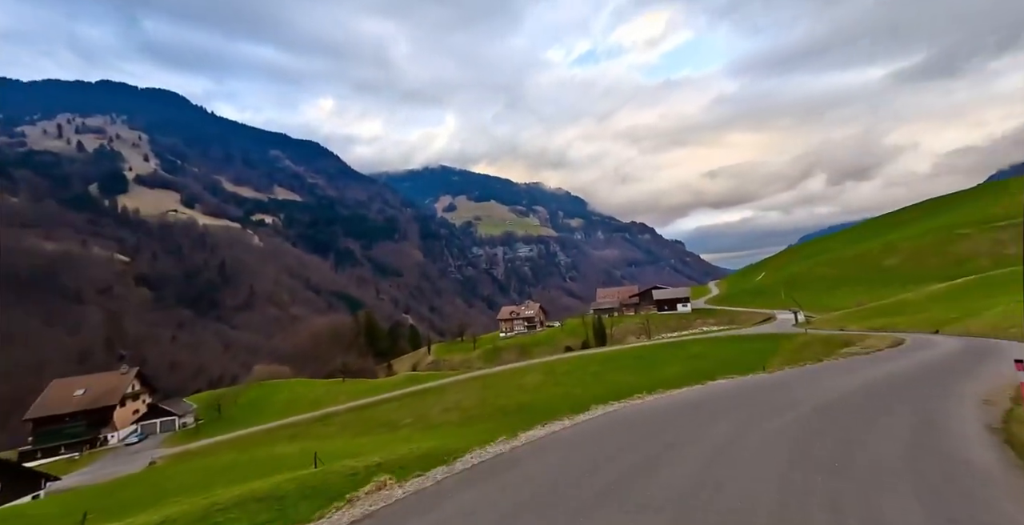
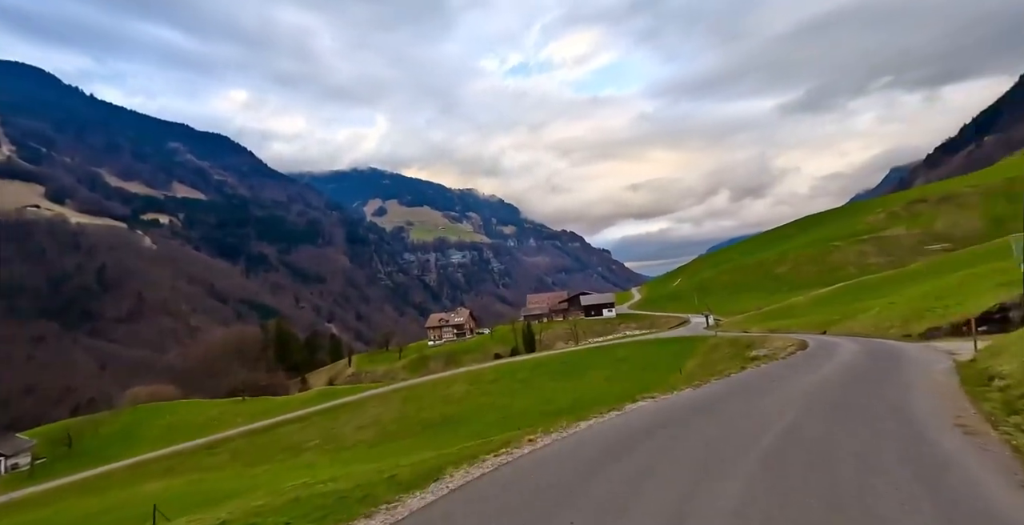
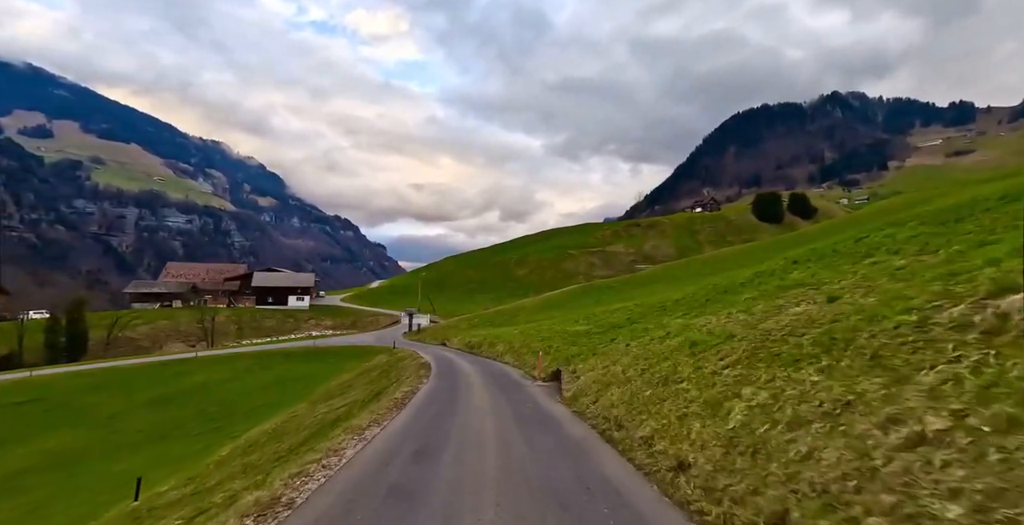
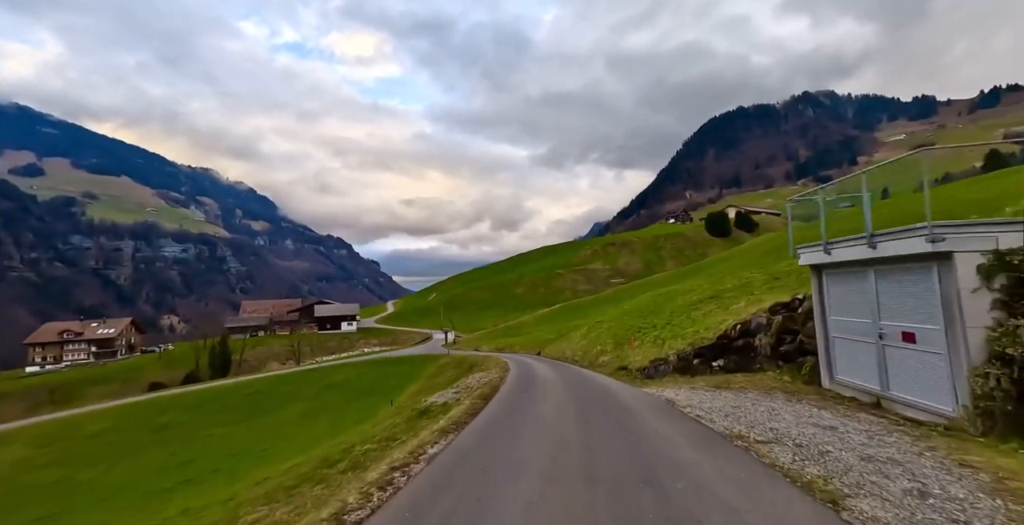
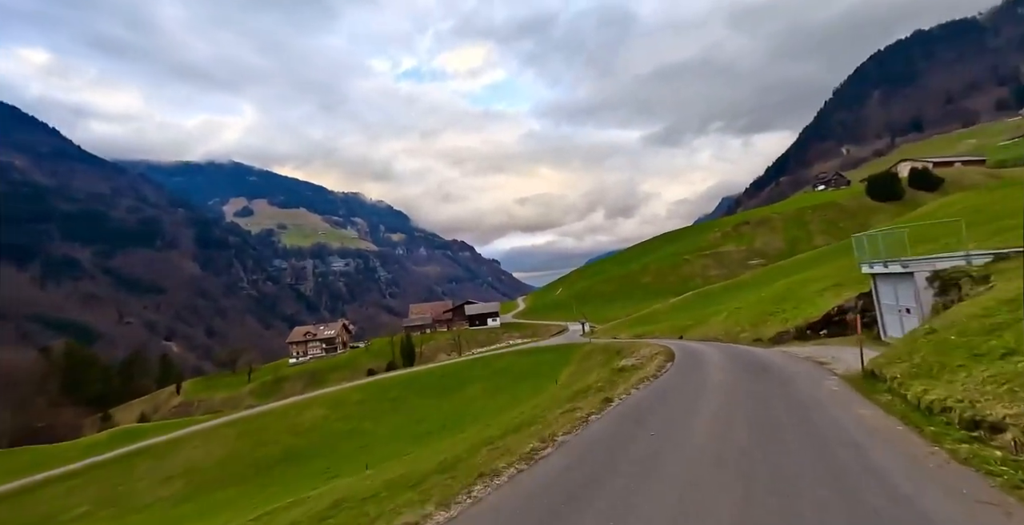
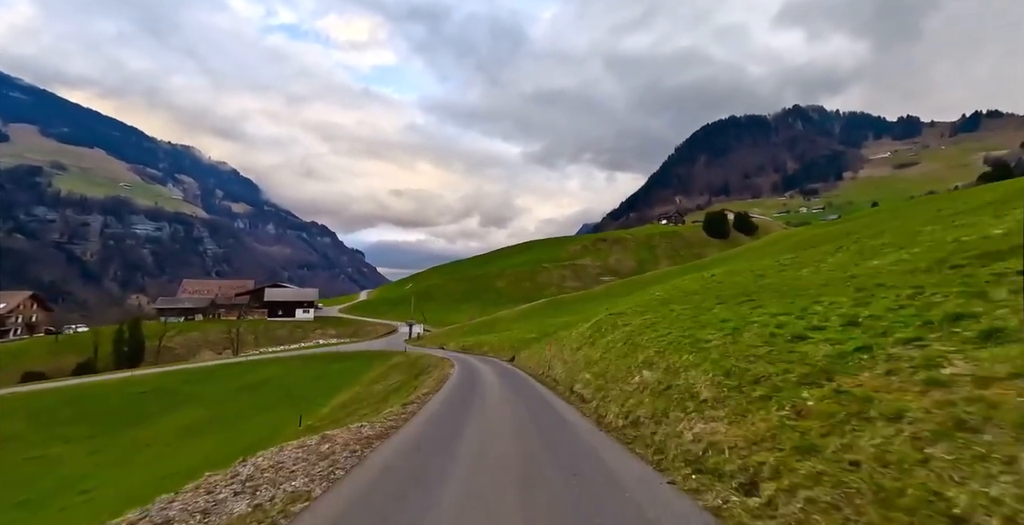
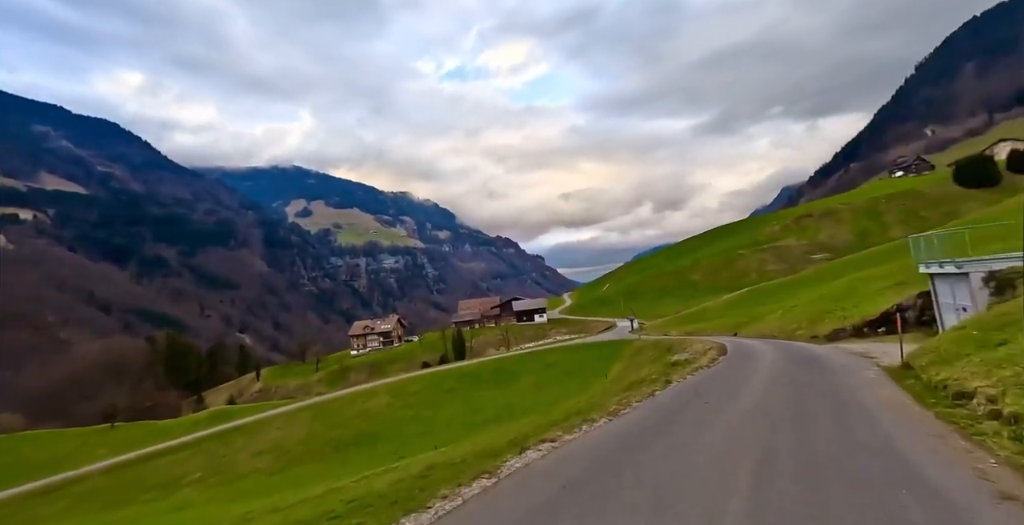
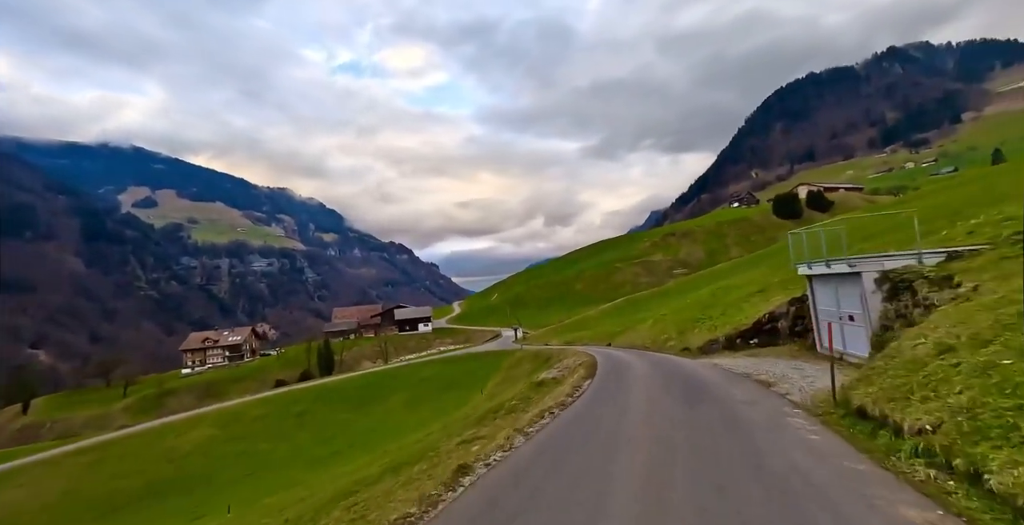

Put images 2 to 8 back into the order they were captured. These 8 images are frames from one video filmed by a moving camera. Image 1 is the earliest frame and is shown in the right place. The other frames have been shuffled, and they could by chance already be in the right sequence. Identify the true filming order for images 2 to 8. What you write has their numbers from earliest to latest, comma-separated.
2, 7, 5, 8, 4, 6, 3
